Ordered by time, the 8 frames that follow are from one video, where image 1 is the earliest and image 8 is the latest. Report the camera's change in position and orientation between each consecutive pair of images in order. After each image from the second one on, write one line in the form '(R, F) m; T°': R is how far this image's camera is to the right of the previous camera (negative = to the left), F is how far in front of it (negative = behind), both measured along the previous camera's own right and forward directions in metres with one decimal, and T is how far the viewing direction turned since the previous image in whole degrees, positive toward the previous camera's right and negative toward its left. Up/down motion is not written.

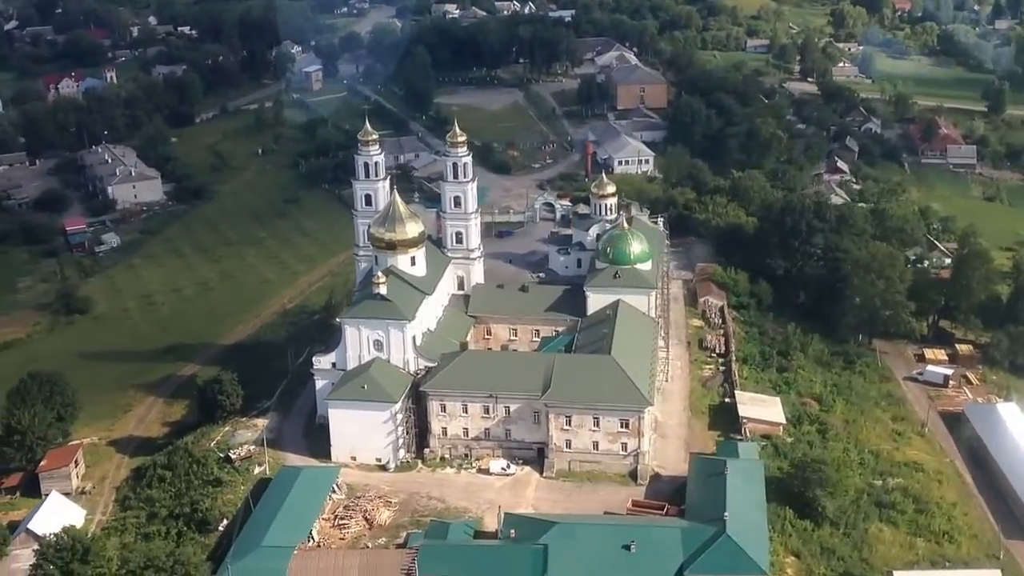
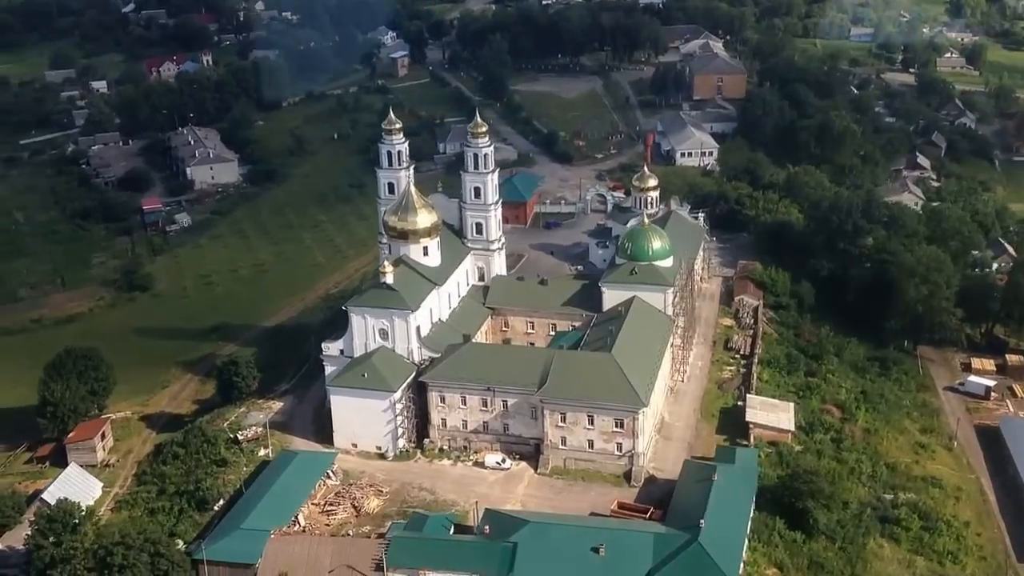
(+3.7, +0.4) m; -6°
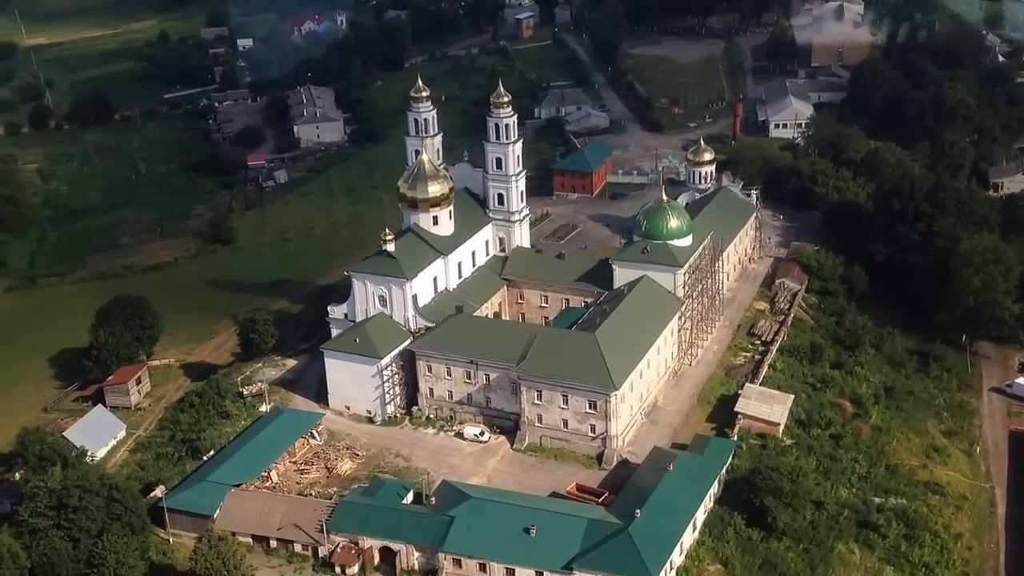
(+6.0, +0.7) m; -9°
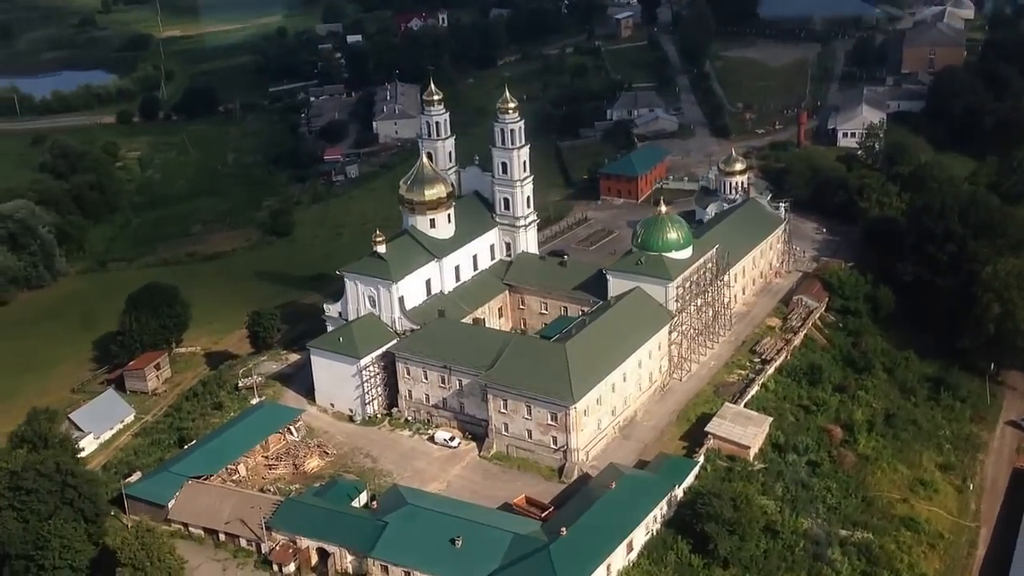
(+5.2, +0.5) m; -7°
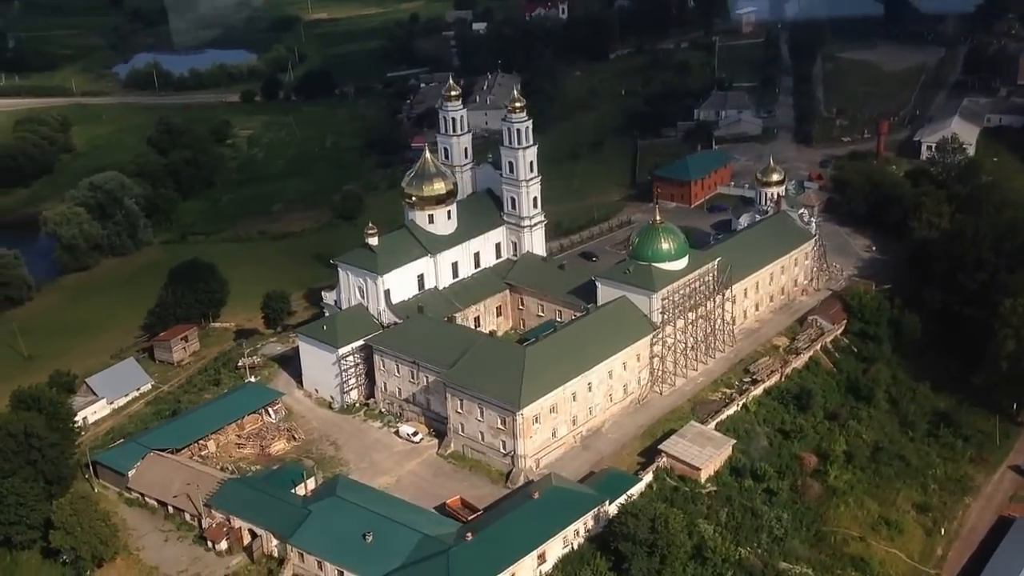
(+6.0, +0.5) m; -8°
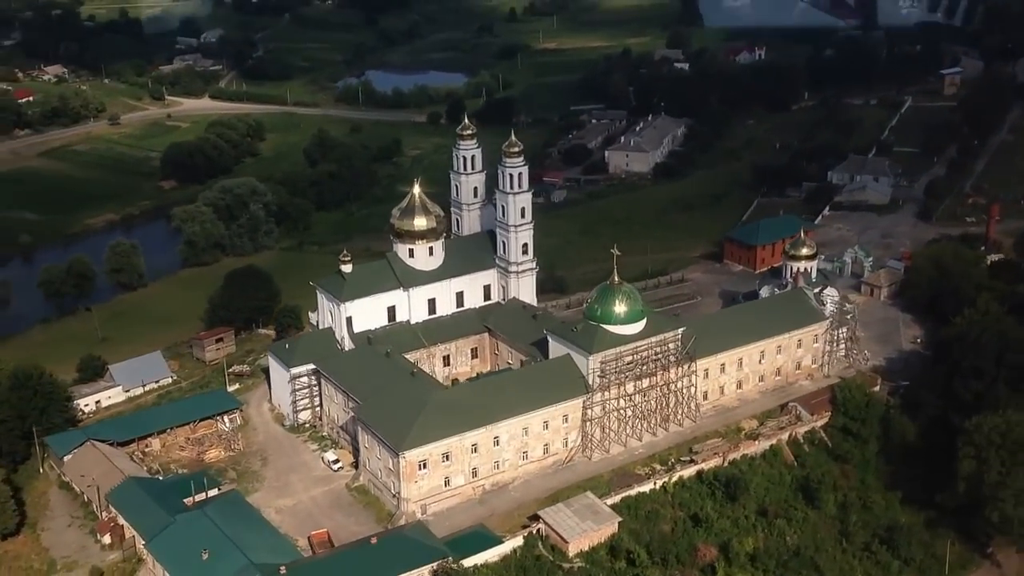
(+10.7, +1.3) m; -13°
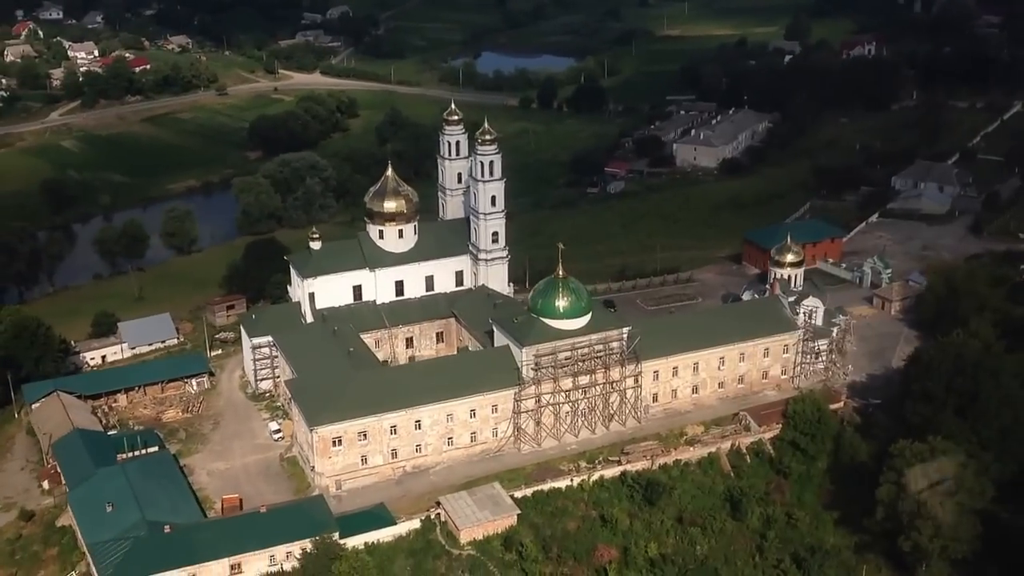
(+6.8, +0.3) m; -7°
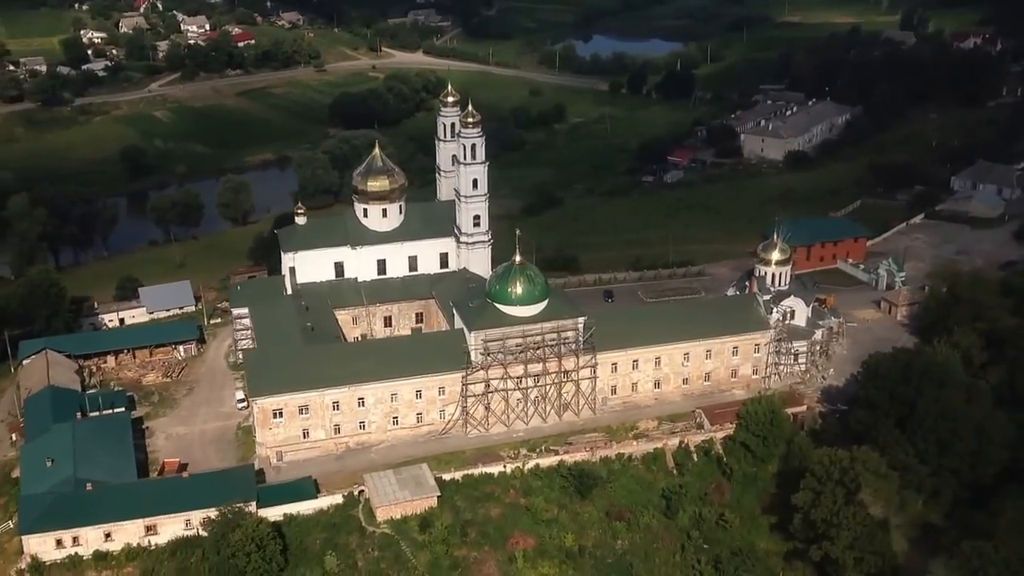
(+6.2, +0.4) m; -7°
